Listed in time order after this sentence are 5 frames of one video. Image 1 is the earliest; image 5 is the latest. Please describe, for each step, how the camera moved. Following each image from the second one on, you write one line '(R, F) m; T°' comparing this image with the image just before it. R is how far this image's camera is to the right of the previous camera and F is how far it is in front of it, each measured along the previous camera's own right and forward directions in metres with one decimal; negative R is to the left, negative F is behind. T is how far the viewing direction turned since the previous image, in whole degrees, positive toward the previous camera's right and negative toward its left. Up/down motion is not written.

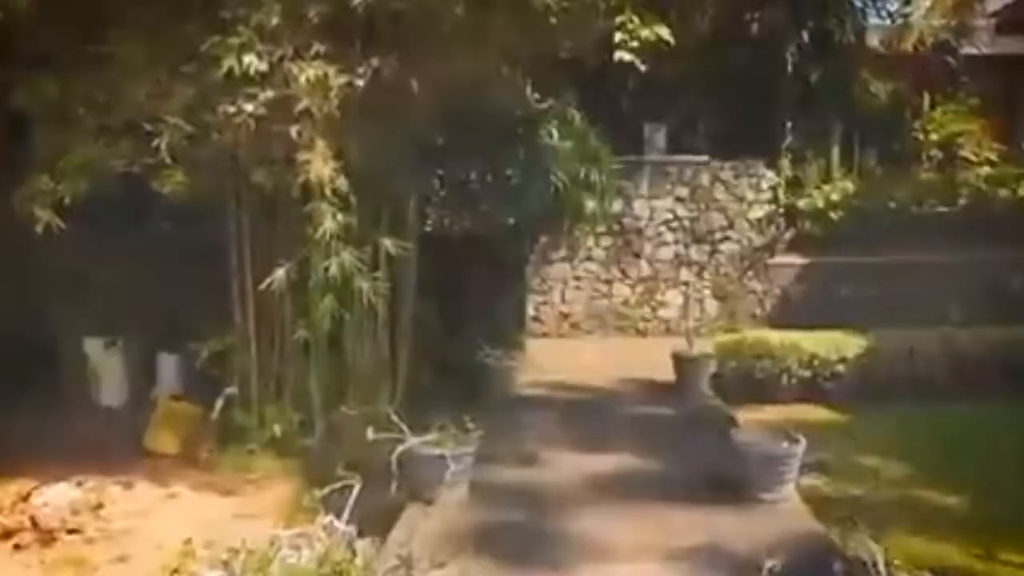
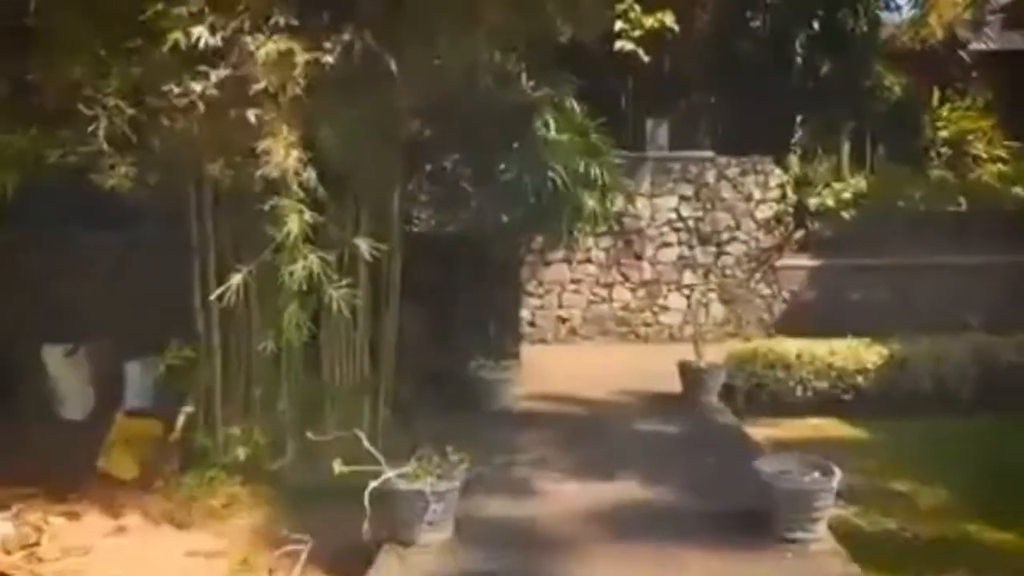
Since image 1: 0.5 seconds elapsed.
(0.0, +0.4) m; 0°
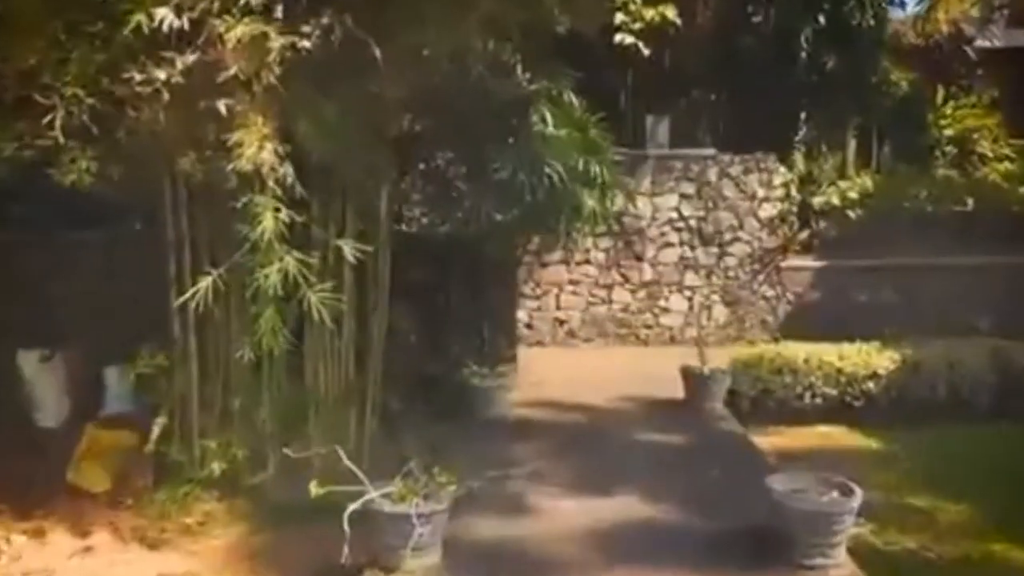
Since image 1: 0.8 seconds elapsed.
(0.0, +0.2) m; 0°
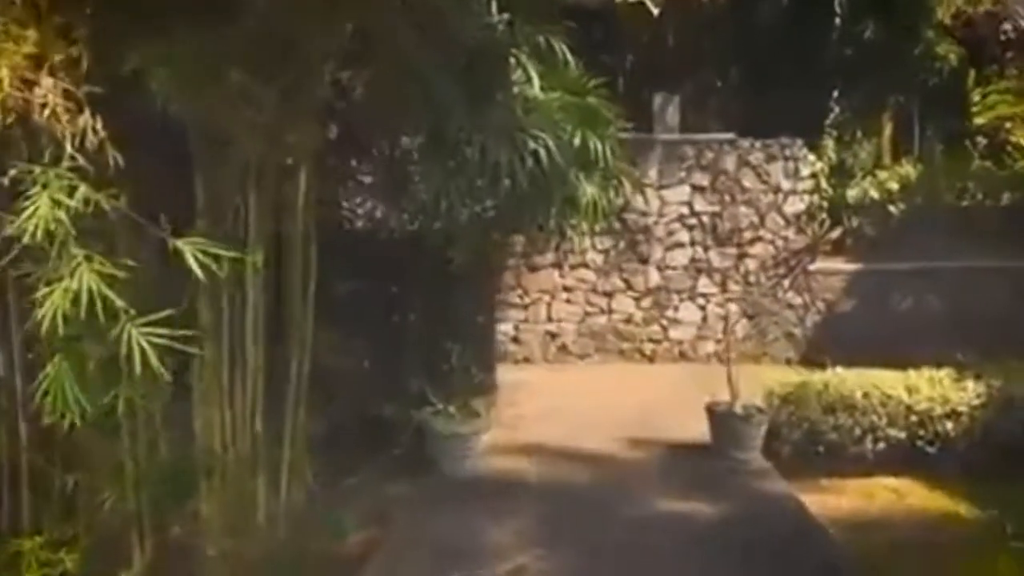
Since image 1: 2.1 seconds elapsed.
(+0.1, +1.0) m; 0°
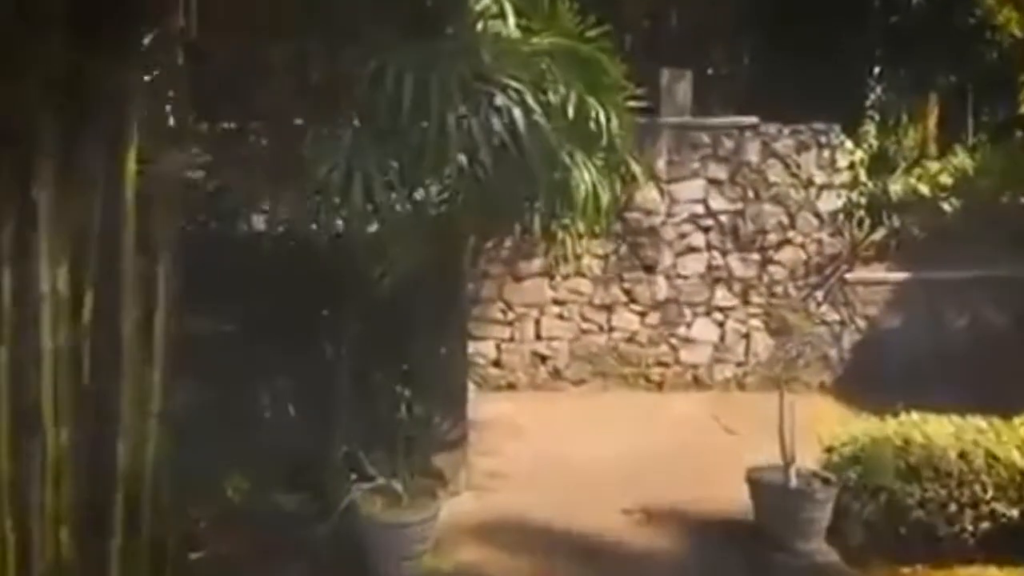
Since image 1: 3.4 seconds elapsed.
(+0.1, +0.9) m; 0°
